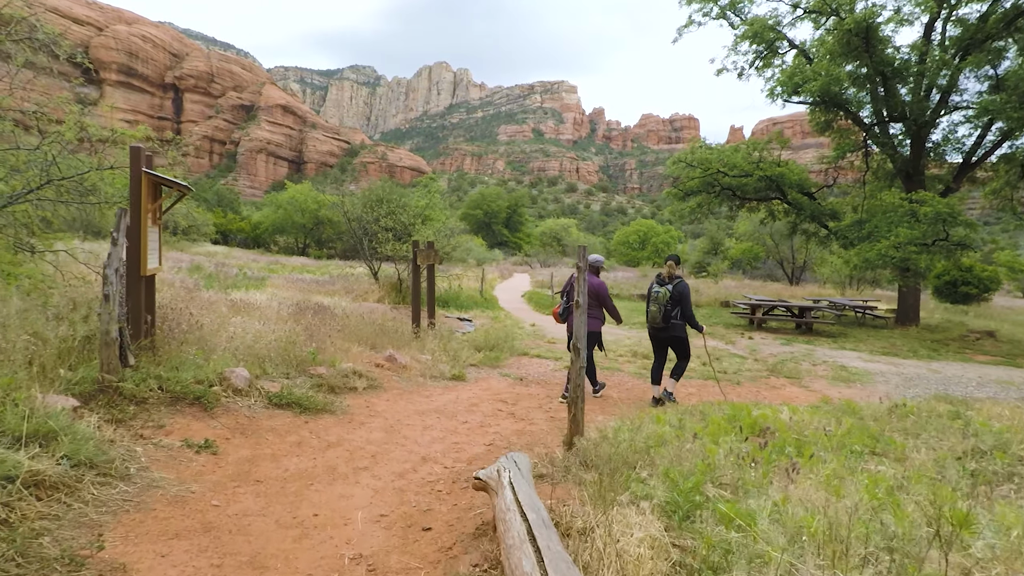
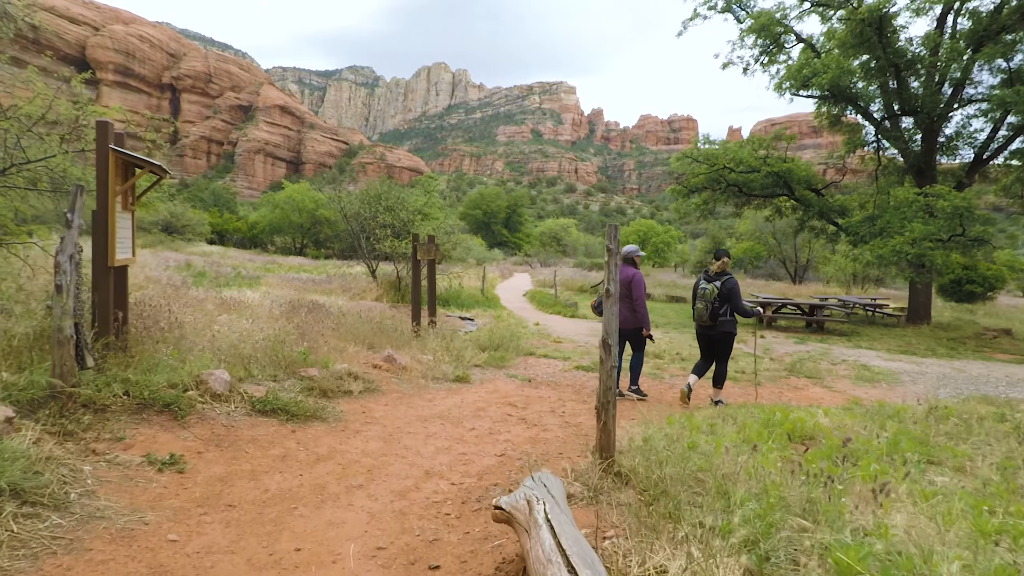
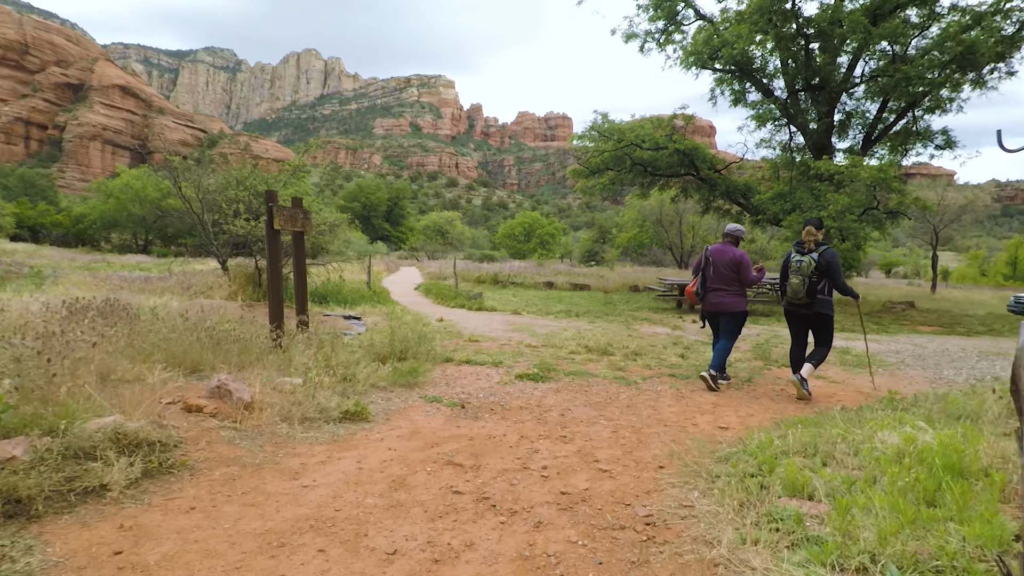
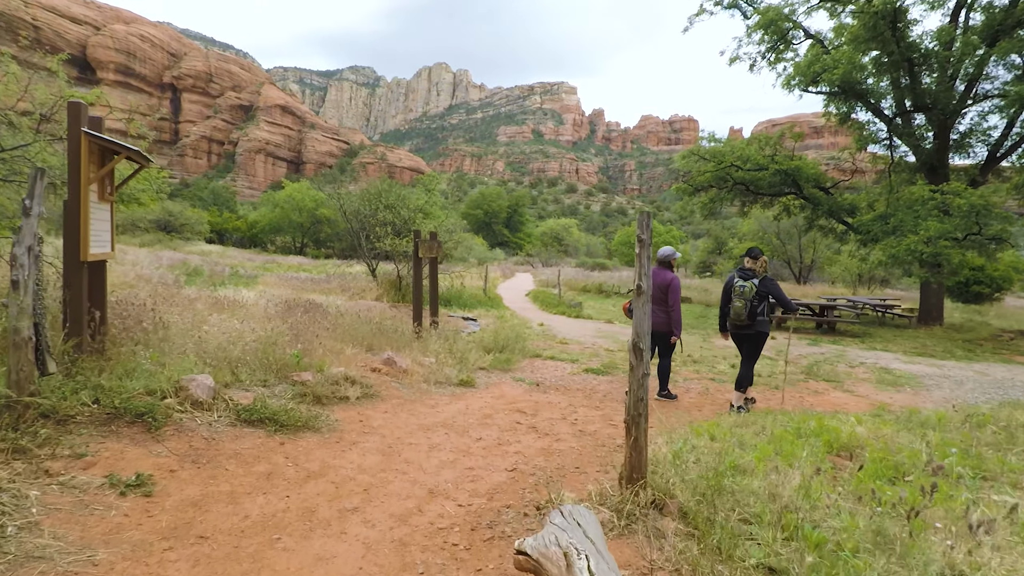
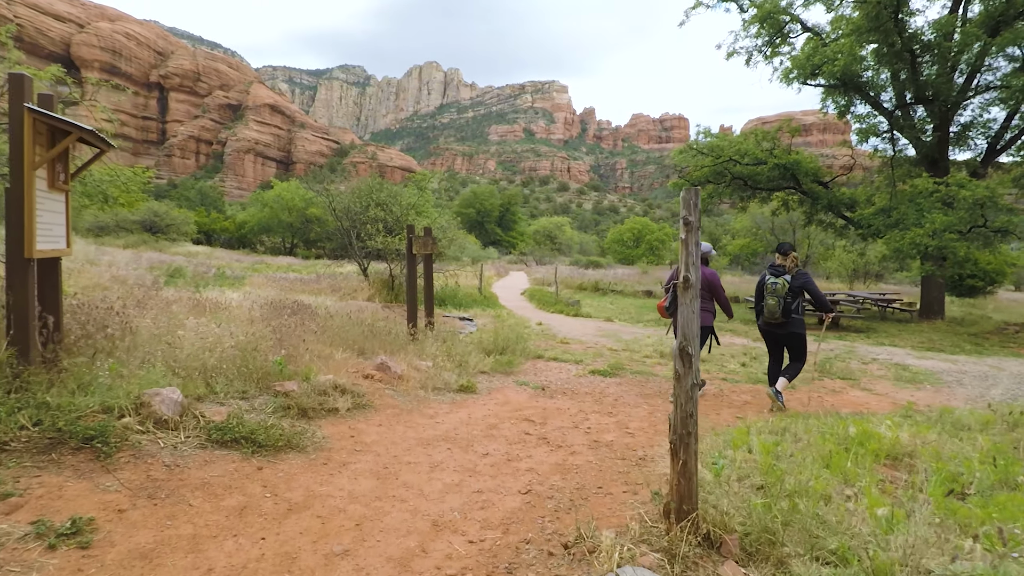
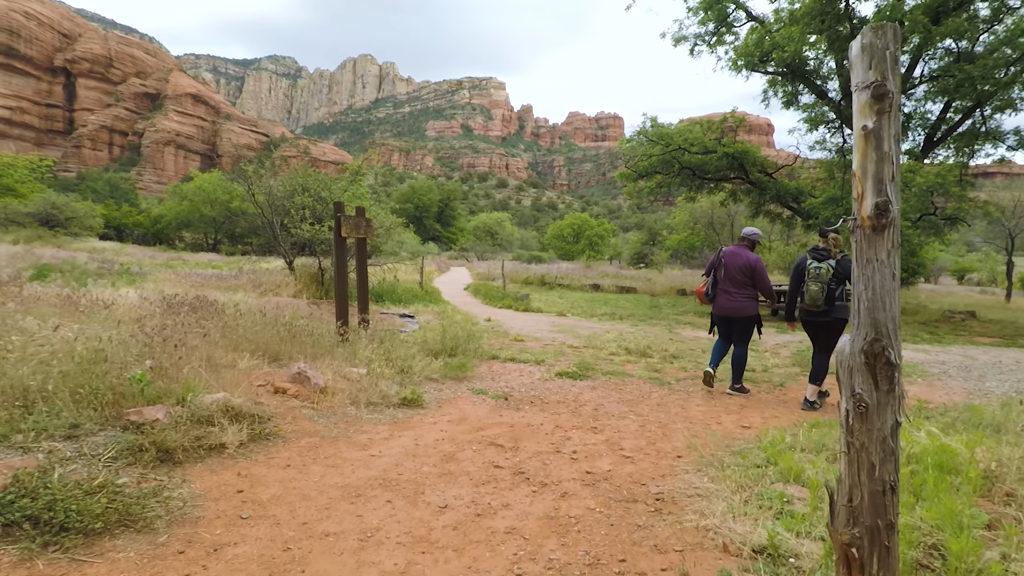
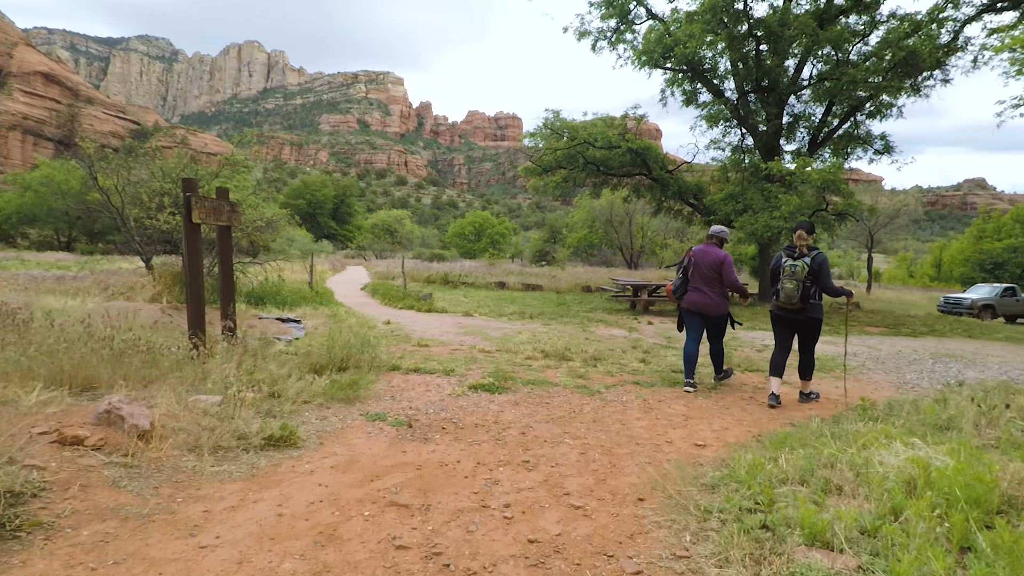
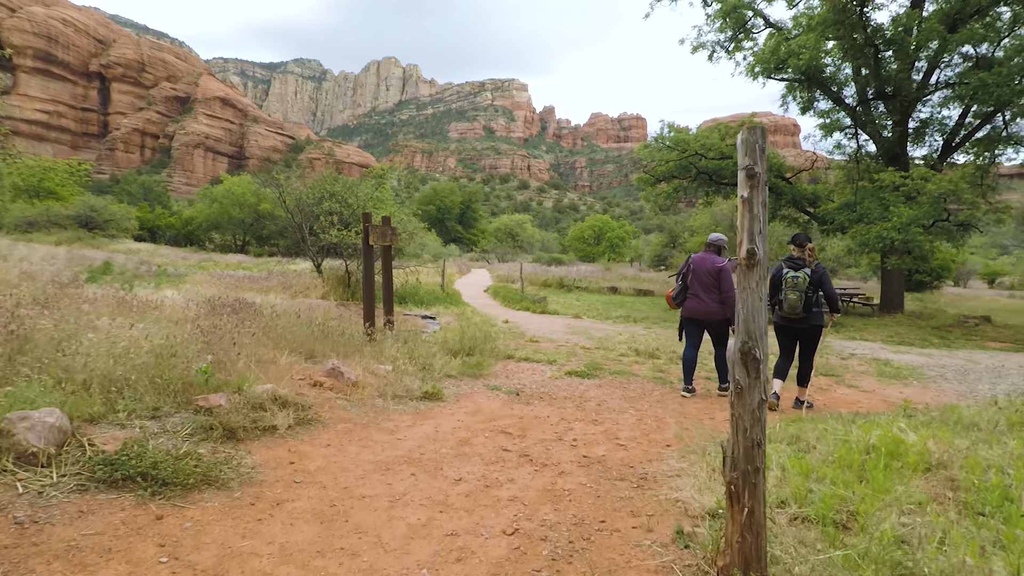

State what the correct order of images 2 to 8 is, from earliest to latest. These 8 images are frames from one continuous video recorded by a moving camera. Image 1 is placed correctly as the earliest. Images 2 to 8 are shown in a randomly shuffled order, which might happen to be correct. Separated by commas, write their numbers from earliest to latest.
2, 4, 5, 8, 6, 3, 7
